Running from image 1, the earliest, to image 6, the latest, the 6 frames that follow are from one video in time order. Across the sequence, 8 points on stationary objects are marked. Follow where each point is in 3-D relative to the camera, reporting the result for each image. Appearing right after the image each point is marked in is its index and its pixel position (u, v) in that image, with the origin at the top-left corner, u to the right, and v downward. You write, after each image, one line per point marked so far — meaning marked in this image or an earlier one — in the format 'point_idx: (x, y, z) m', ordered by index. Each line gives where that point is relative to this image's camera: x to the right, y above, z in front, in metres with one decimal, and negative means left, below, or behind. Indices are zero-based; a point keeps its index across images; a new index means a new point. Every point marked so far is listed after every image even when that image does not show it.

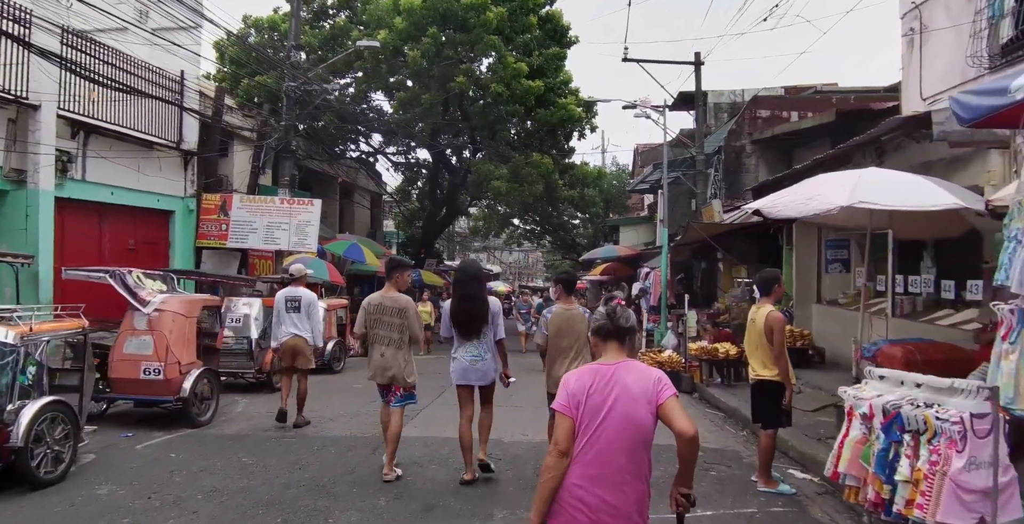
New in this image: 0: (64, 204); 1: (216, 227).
0: (-7.7, +1.0, +11.6) m
1: (-6.4, +0.8, +14.8) m
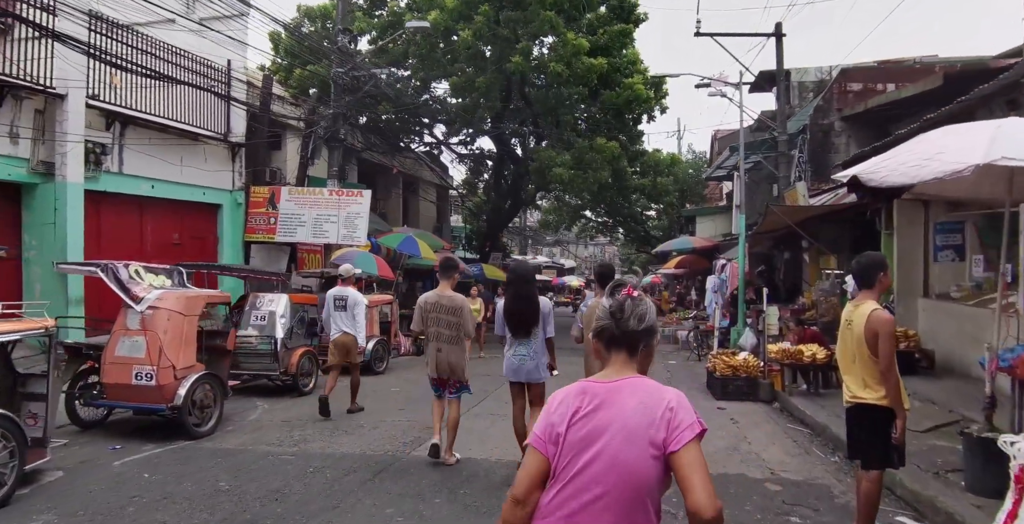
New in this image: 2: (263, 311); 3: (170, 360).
0: (-6.9, +1.1, +11.3) m
1: (-5.2, +0.9, +14.4) m
2: (-3.2, -0.6, +8.7) m
3: (-3.1, -0.9, +6.2) m
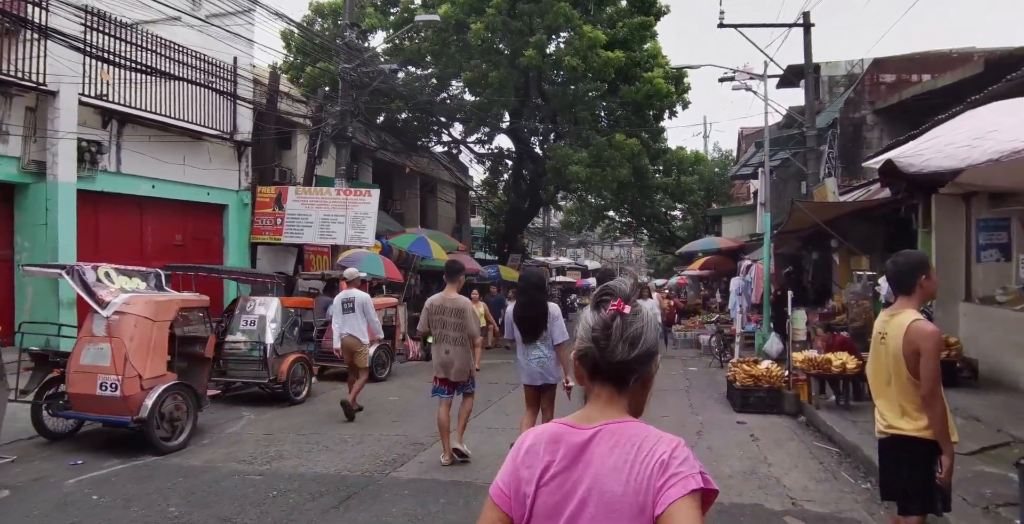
0: (-6.7, +1.0, +11.0) m
1: (-4.9, +0.8, +14.0) m
2: (-3.1, -0.6, +8.2) m
3: (-3.1, -0.9, +5.7) m
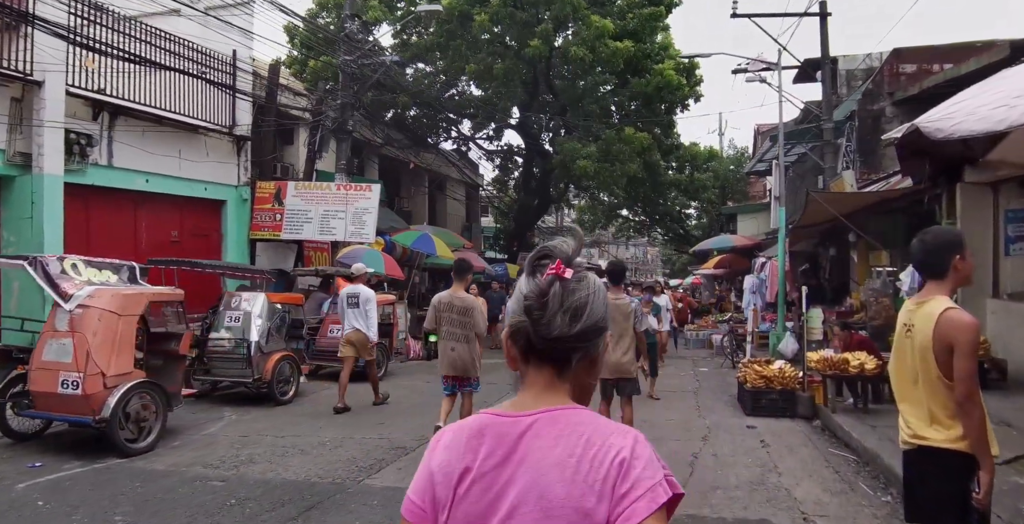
0: (-6.7, +1.1, +10.7) m
1: (-4.8, +0.9, +13.7) m
2: (-3.2, -0.6, +7.9) m
3: (-3.2, -0.8, +5.4) m
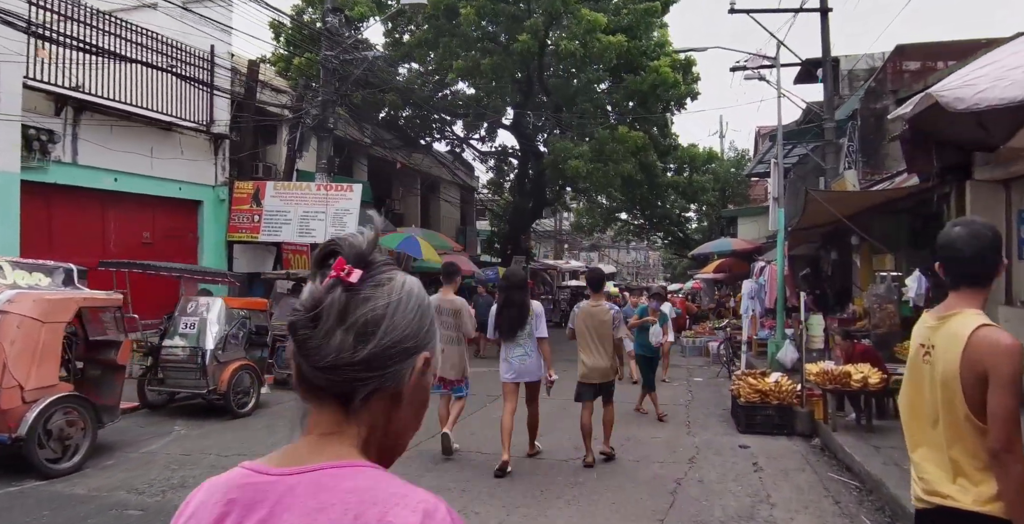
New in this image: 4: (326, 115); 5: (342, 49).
0: (-6.9, +1.1, +10.2) m
1: (-5.1, +0.8, +13.2) m
2: (-3.4, -0.6, +7.3) m
3: (-3.5, -0.8, +4.8) m
4: (-3.5, +2.8, +12.9) m
5: (-3.3, +4.1, +13.2) m
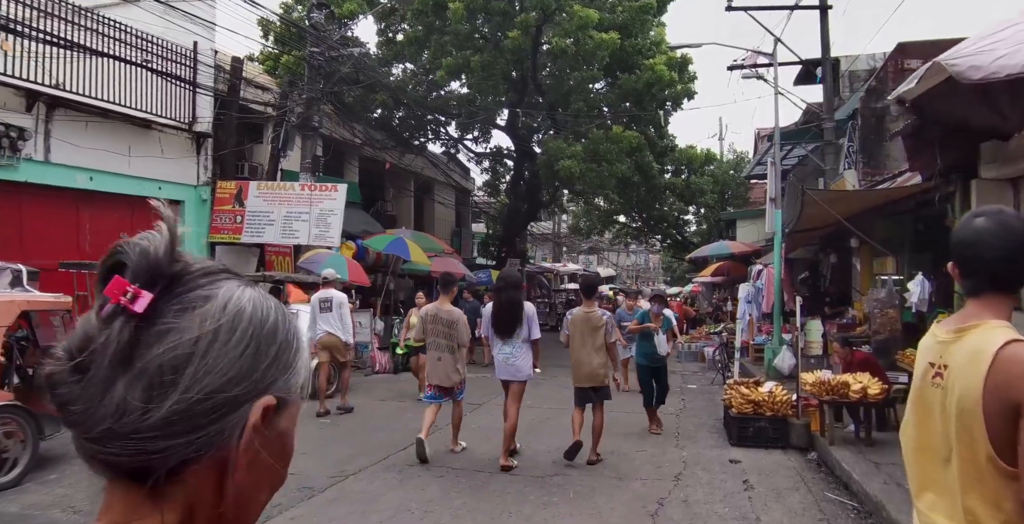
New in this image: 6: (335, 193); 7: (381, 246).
0: (-7.1, +1.0, +9.9) m
1: (-5.3, +0.8, +12.8) m
2: (-3.6, -0.6, +7.0) m
3: (-3.7, -0.8, +4.5) m
4: (-3.7, +2.7, +12.5) m
5: (-3.5, +4.1, +12.9) m
6: (-3.1, +1.2, +12.2) m
7: (-2.7, +0.3, +14.0) m
